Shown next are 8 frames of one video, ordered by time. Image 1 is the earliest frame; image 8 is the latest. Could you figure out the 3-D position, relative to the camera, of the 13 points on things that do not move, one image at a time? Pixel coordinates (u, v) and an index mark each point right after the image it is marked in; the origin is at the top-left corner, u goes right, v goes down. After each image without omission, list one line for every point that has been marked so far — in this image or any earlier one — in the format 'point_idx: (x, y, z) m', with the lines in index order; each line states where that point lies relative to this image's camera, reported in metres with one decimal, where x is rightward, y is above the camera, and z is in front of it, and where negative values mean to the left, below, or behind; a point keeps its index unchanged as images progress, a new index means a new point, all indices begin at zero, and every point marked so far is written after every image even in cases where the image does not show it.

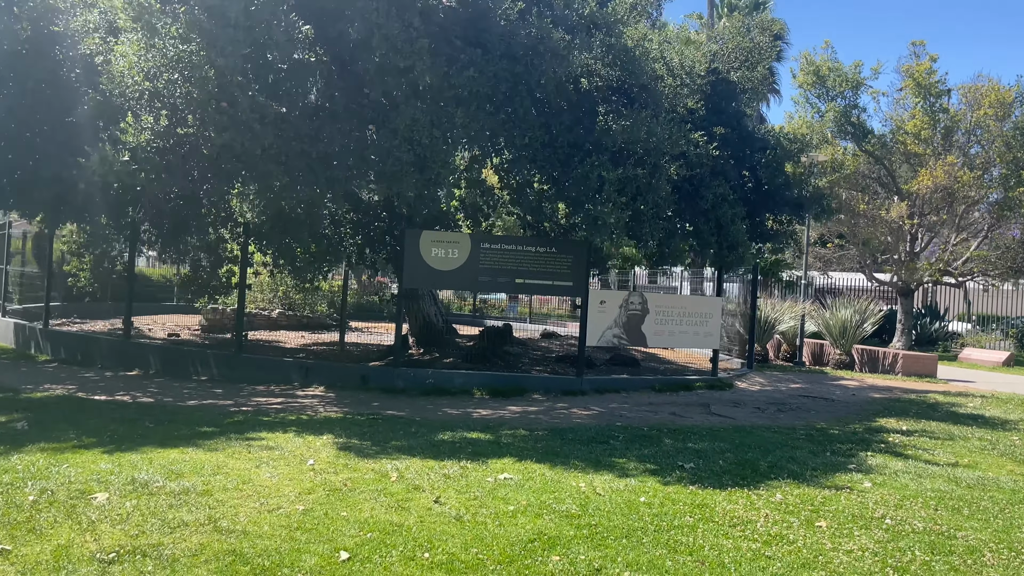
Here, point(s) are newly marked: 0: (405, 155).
0: (-1.2, +1.5, +9.3) m
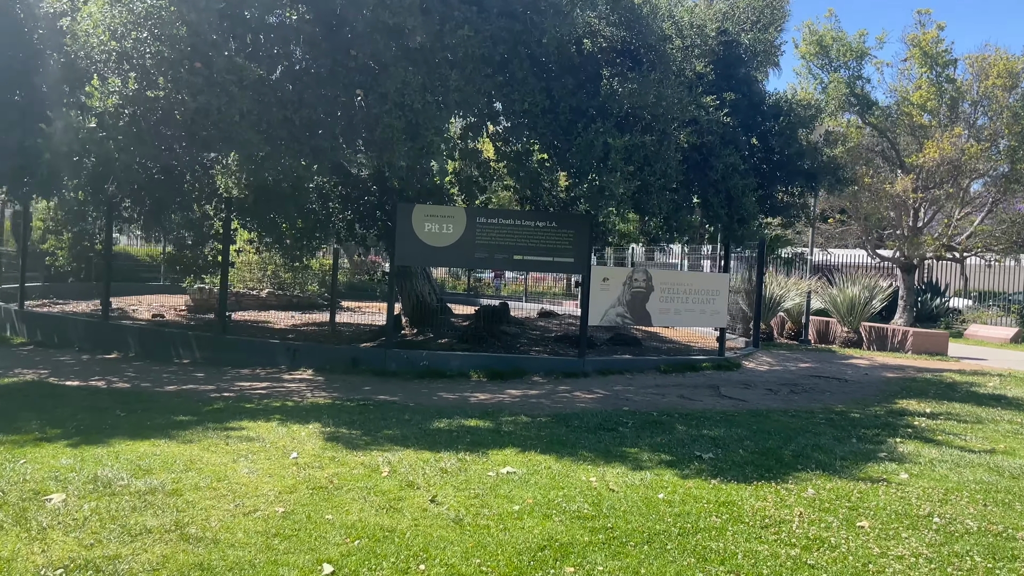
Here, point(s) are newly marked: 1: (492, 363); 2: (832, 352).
0: (-1.2, +1.7, +8.6) m
1: (-0.3, -1.0, +10.9) m
2: (+5.9, -1.2, +15.4) m
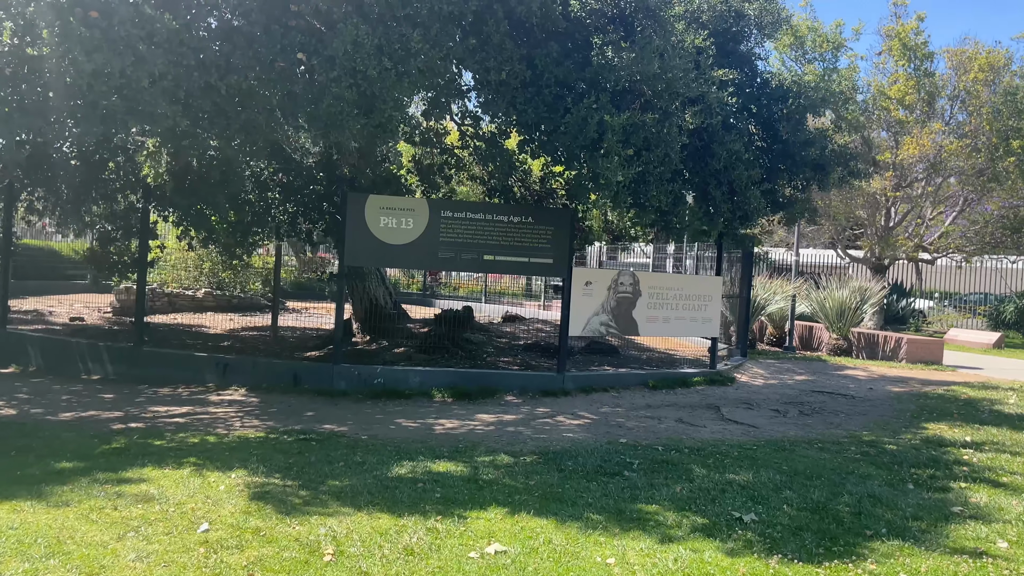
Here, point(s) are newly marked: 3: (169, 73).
0: (-1.4, +1.7, +7.0) m
1: (-0.6, -1.0, +9.4) m
2: (+5.3, -1.2, +14.2) m
3: (-2.8, +1.8, +6.8) m
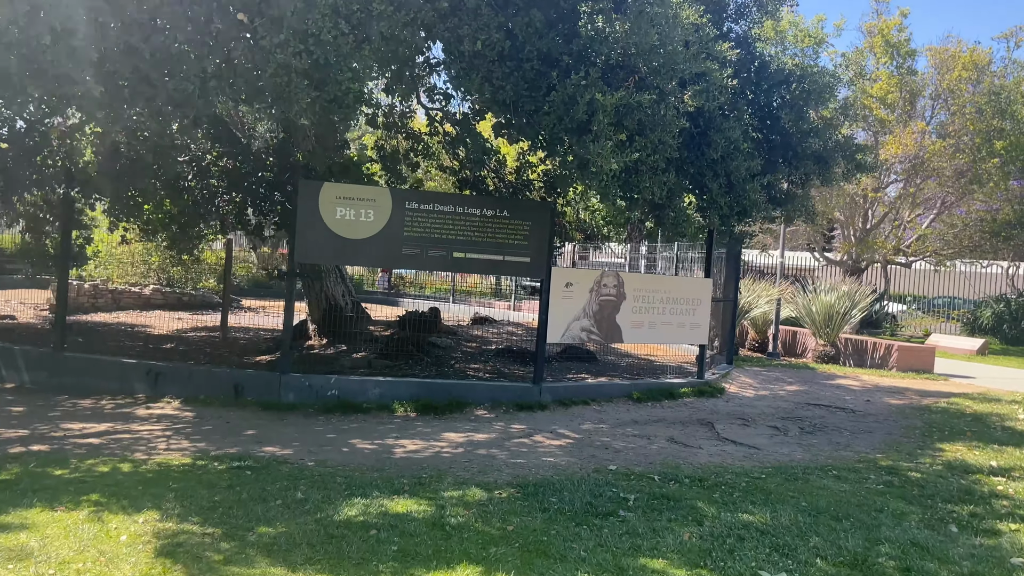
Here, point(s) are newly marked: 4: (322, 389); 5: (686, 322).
0: (-1.6, +1.7, +6.0) m
1: (-0.9, -1.0, +8.4) m
2: (+4.8, -1.3, +13.4) m
3: (-3.0, +1.8, +5.7) m
4: (-1.9, -1.0, +8.1) m
5: (+2.1, -0.4, +9.9) m
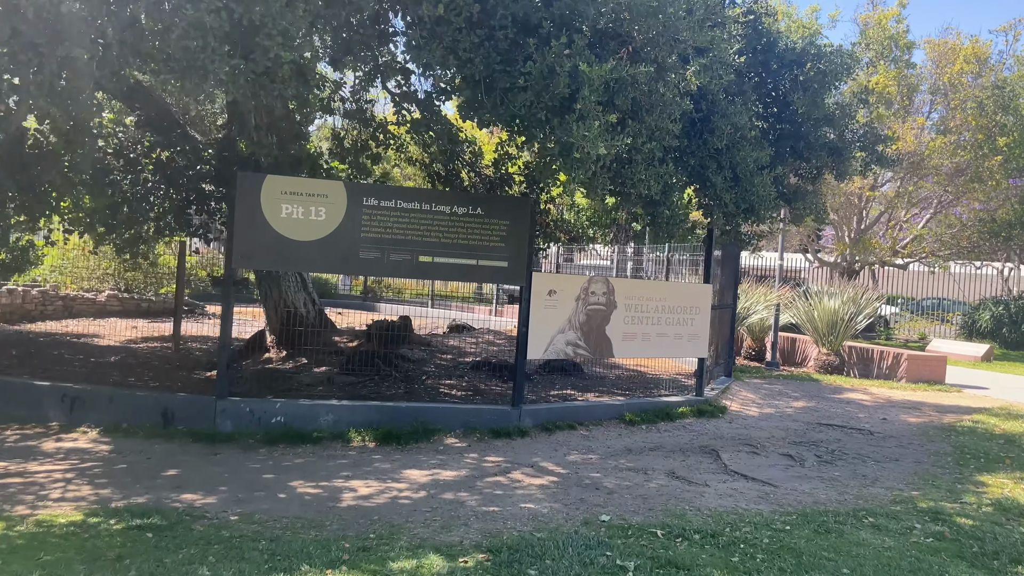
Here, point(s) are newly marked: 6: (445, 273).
0: (-1.8, +1.6, +4.9) m
1: (-1.1, -1.1, +7.2) m
2: (+4.5, -1.4, +12.4) m
3: (-3.2, +1.7, +4.6) m
4: (-2.1, -1.1, +7.0) m
5: (+1.8, -0.5, +8.9) m
6: (-0.6, +0.1, +7.4) m
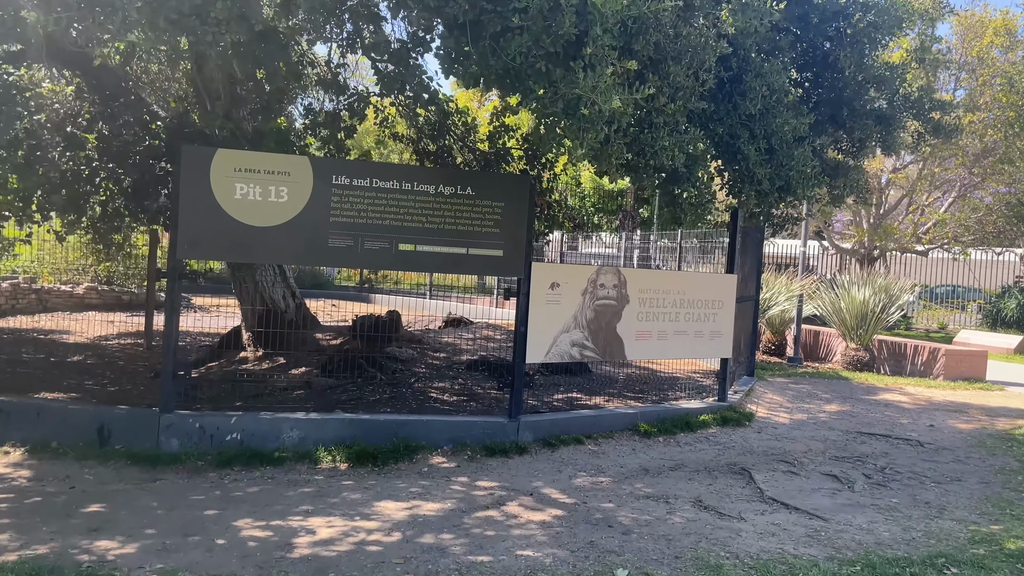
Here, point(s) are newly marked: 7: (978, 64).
0: (-1.8, +1.6, +3.8) m
1: (-1.1, -1.1, +6.2) m
2: (+4.5, -1.2, +11.3) m
3: (-3.2, +1.7, +3.5) m
4: (-2.1, -1.0, +6.0) m
5: (+1.8, -0.4, +7.8) m
6: (-0.6, +0.2, +6.3) m
7: (+10.8, +5.2, +19.4) m
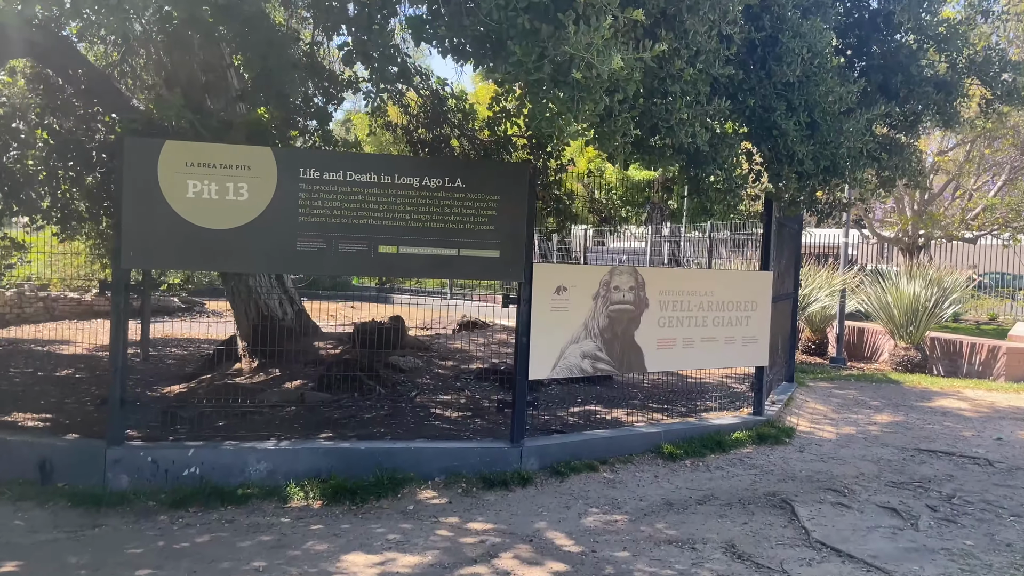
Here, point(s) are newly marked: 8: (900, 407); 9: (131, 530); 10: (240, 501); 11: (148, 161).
0: (-1.9, +1.5, +3.0) m
1: (-1.1, -1.1, +5.4) m
2: (+4.7, -1.2, +10.3) m
3: (-3.4, +1.6, +2.8) m
4: (-2.1, -1.1, +5.2) m
5: (+1.9, -0.4, +6.9) m
6: (-0.6, +0.1, +5.5) m
7: (+11.2, +5.5, +18.1) m
8: (+4.0, -1.2, +8.6) m
9: (-2.1, -1.3, +4.7) m
10: (-1.6, -1.3, +5.1) m
11: (-2.2, +0.8, +5.2) m
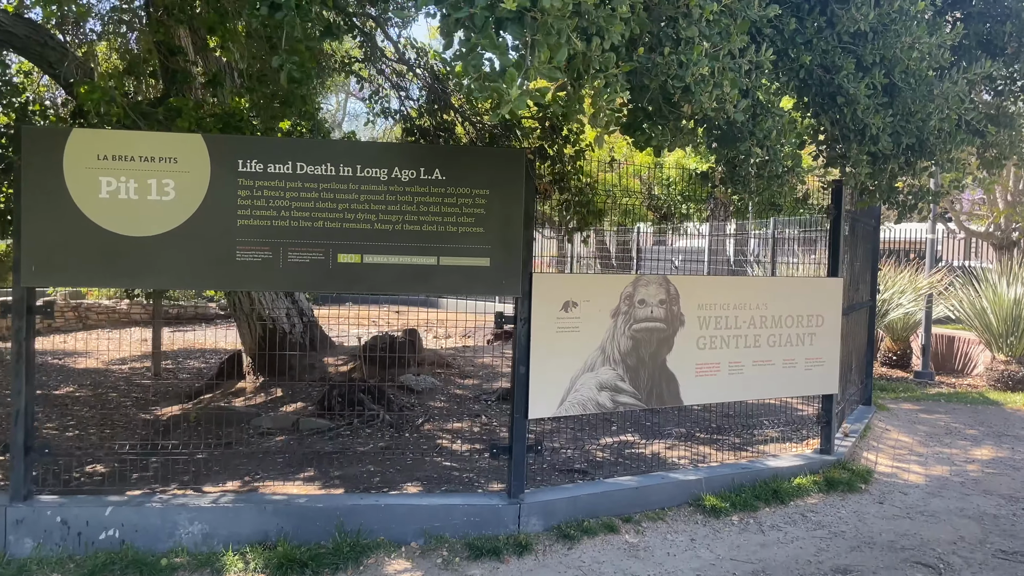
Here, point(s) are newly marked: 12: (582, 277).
0: (-2.2, +1.4, +2.1) m
1: (-1.2, -1.2, +4.4) m
2: (+5.0, -1.2, +8.8) m
3: (-3.6, +1.5, +1.9) m
4: (-2.2, -1.2, +4.2) m
5: (+1.9, -0.5, +5.6) m
6: (-0.7, 0.0, +4.4) m
7: (+12.1, +5.5, +16.0) m
8: (+4.2, -1.3, +7.2) m
9: (-2.2, -1.5, +3.7) m
10: (-1.7, -1.4, +4.1) m
11: (-2.3, +0.7, +4.2) m
12: (+0.4, +0.1, +4.8) m
